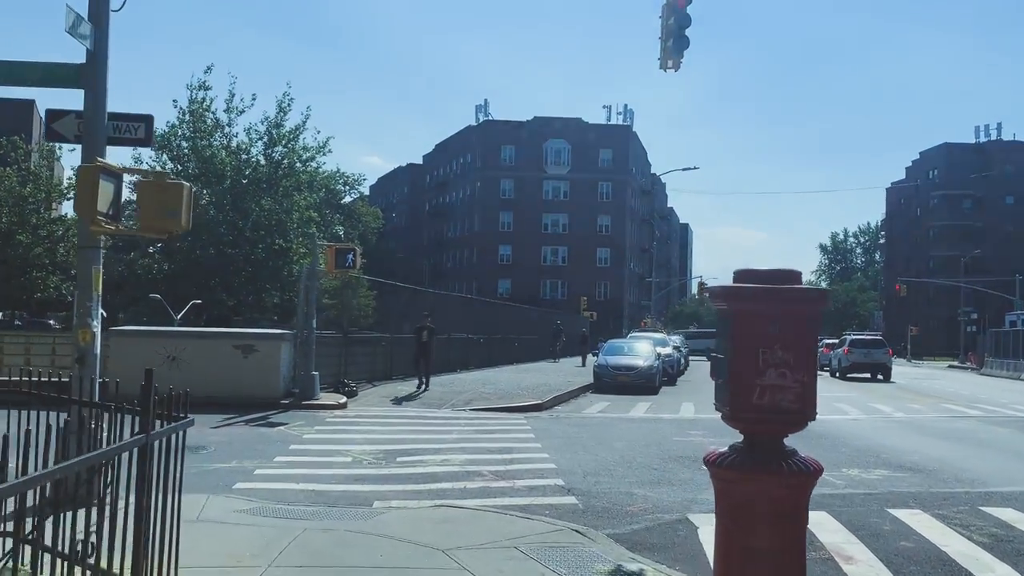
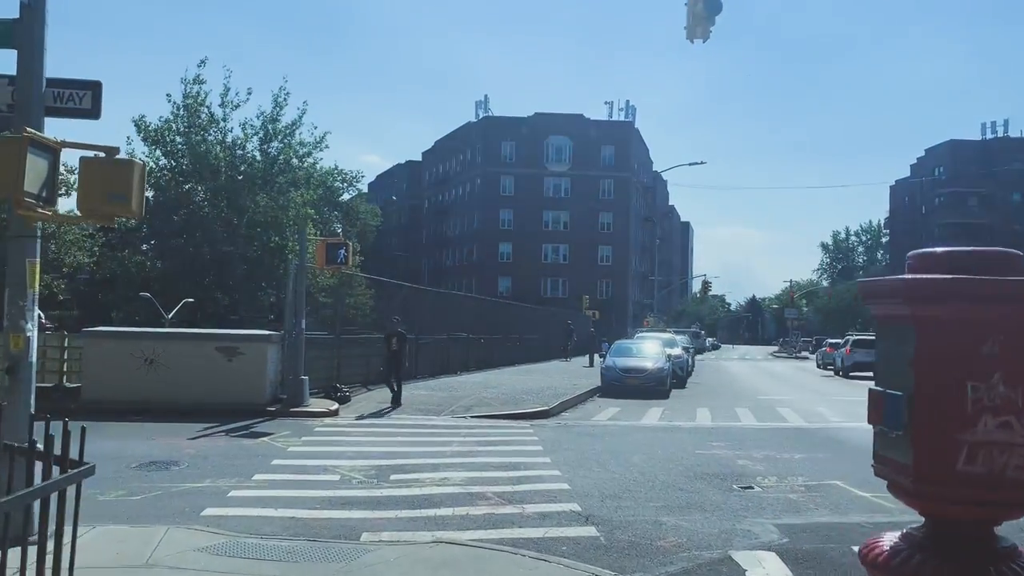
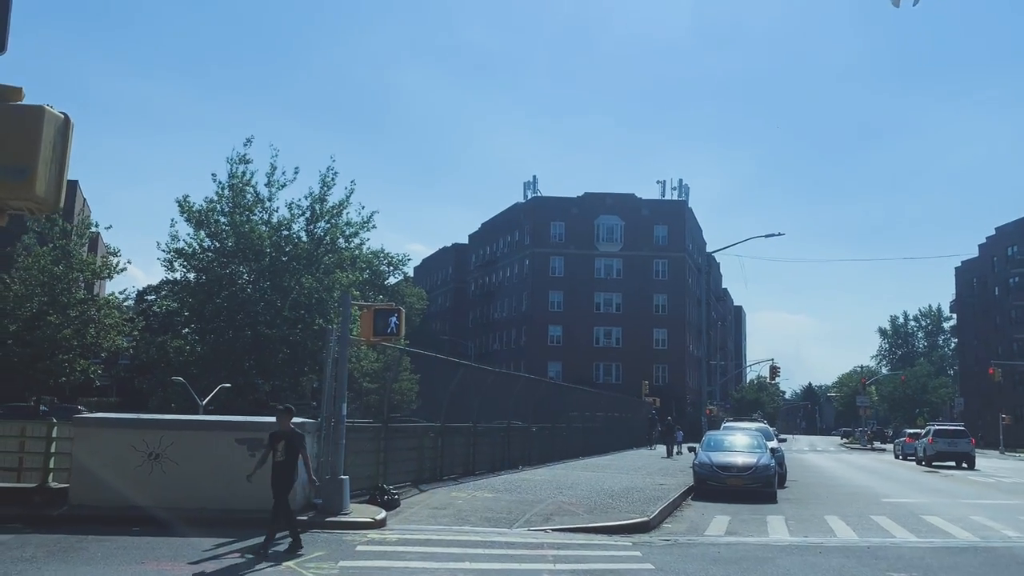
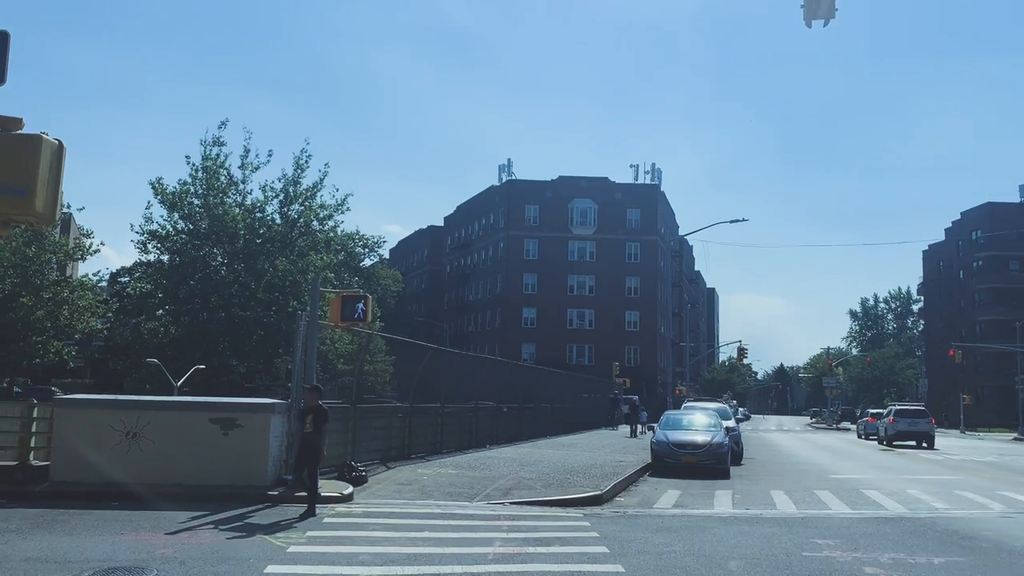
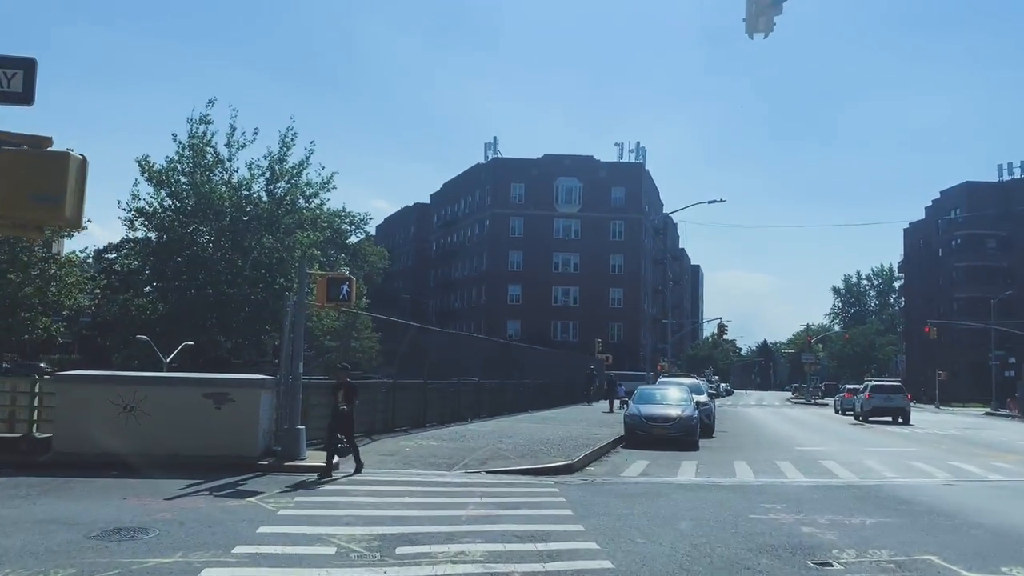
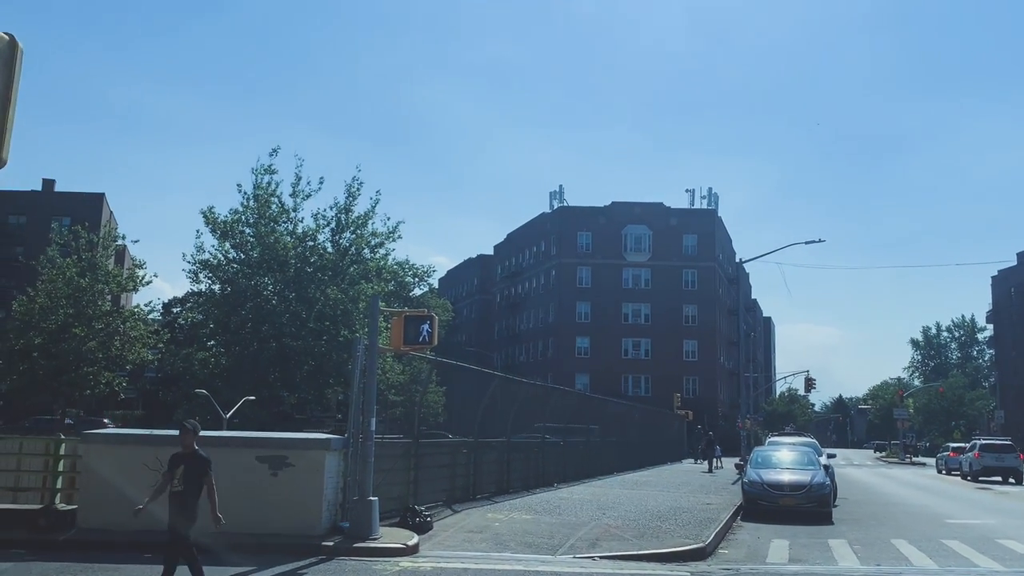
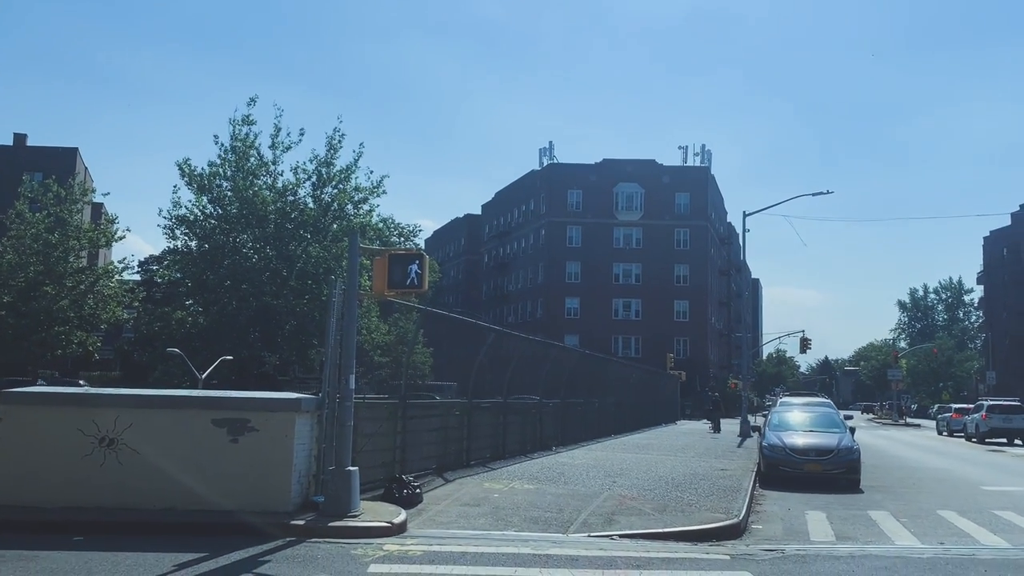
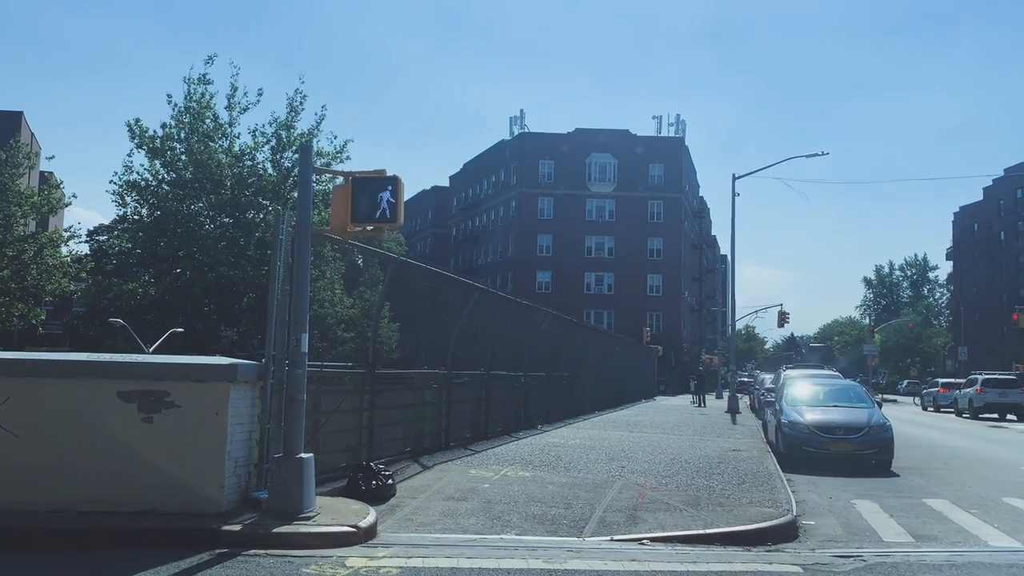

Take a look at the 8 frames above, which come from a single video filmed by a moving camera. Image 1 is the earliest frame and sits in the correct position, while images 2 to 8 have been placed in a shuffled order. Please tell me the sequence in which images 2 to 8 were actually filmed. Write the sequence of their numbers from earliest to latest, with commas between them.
2, 5, 4, 3, 6, 7, 8
